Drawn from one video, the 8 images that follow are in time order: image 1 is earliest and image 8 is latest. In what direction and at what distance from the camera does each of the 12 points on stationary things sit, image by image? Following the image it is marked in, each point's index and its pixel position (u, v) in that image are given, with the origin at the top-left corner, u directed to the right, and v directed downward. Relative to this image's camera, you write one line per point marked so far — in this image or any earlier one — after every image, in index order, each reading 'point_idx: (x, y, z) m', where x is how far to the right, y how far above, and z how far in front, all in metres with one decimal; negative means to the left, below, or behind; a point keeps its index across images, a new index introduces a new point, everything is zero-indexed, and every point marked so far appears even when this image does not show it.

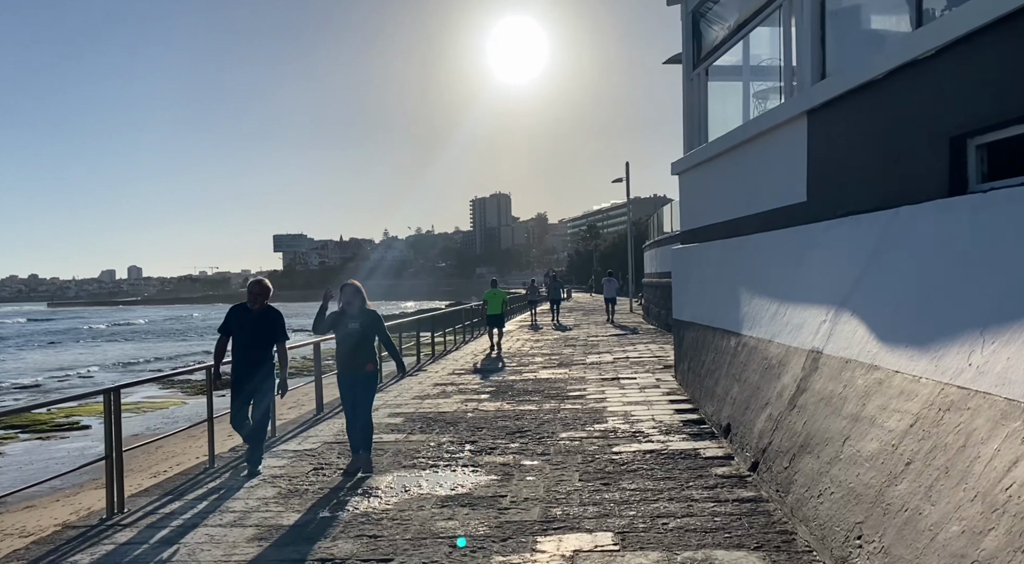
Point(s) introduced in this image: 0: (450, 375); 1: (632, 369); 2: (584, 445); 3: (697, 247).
0: (-1.0, -1.5, +11.5) m
1: (+1.9, -1.4, +11.6) m
2: (+0.6, -1.5, +6.5) m
3: (+2.4, +0.4, +9.3) m
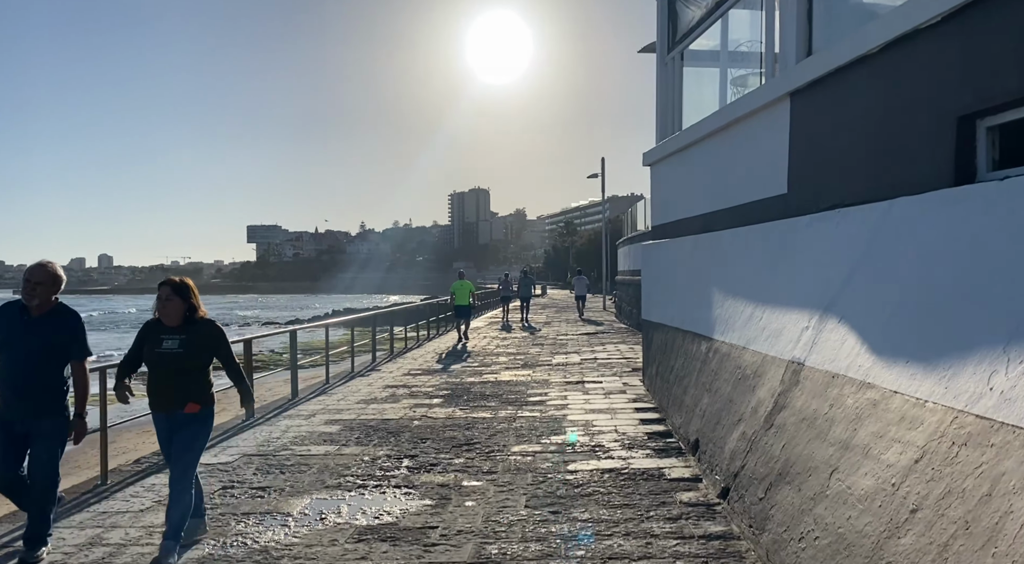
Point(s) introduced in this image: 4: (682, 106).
0: (-1.6, -1.4, +10.7) m
1: (+1.3, -1.4, +10.9) m
2: (+0.2, -1.4, +5.8) m
3: (+1.9, +0.5, +8.6) m
4: (+2.2, +2.3, +9.2) m
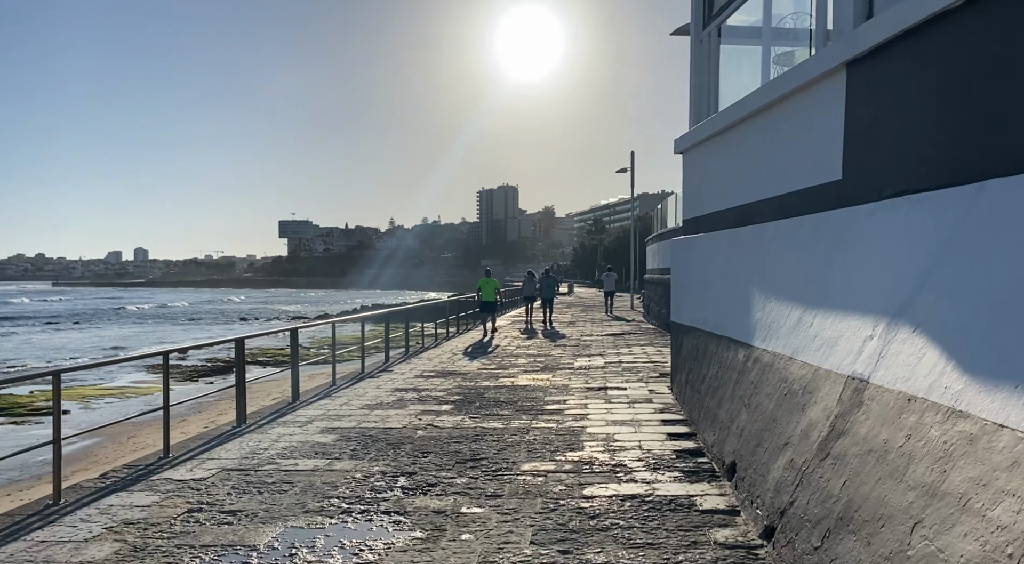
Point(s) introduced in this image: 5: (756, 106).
0: (-1.3, -1.3, +10.1) m
1: (+1.6, -1.4, +10.2) m
2: (+0.3, -1.4, +5.1) m
3: (+2.0, +0.5, +7.8) m
4: (+2.4, +2.3, +8.4) m
5: (+2.2, +1.6, +6.7) m
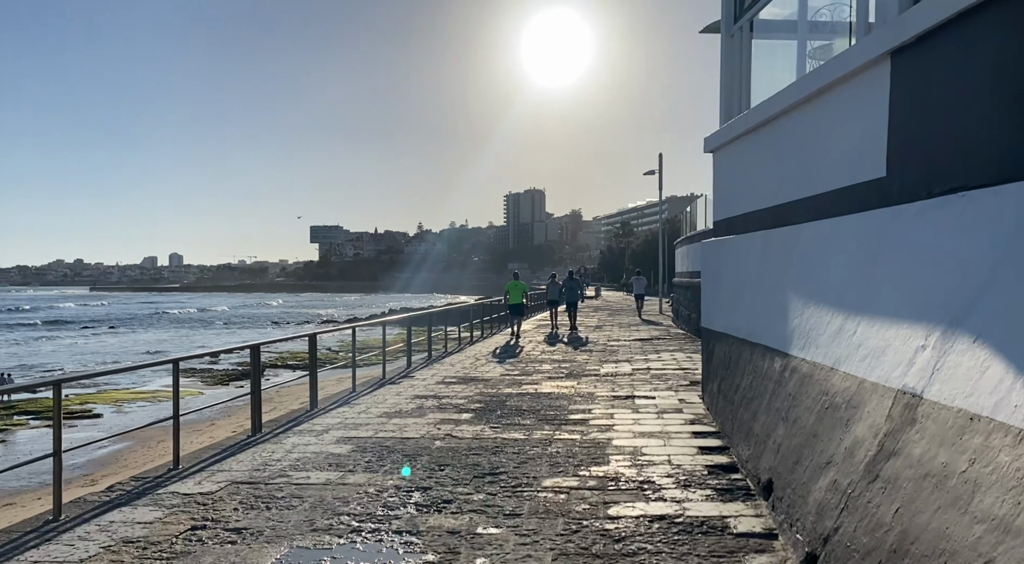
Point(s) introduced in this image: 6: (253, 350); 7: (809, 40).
0: (-1.0, -1.4, +9.9) m
1: (+1.9, -1.4, +9.8) m
2: (+0.4, -1.4, +4.8) m
3: (+2.3, +0.4, +7.5) m
4: (+2.7, +2.2, +8.1) m
5: (+2.4, +1.6, +6.3) m
6: (-2.5, -0.7, +6.9) m
7: (+2.7, +2.2, +6.6) m
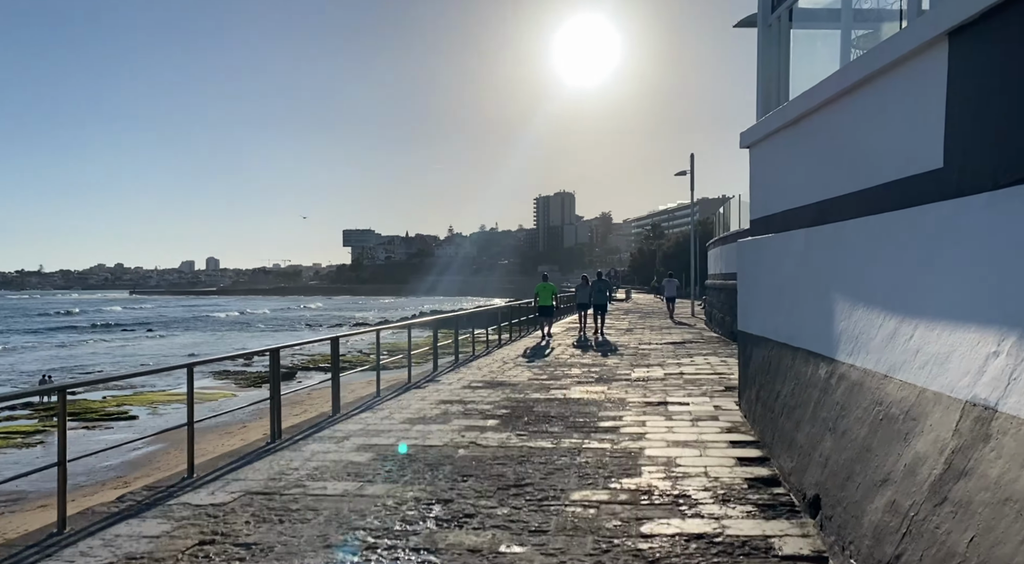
0: (-0.6, -1.4, +9.6) m
1: (+2.3, -1.4, +9.5) m
2: (+0.5, -1.5, +4.5) m
3: (+2.5, +0.4, +7.1) m
4: (+3.0, +2.2, +7.7) m
5: (+2.6, +1.6, +5.9) m
6: (-2.2, -0.7, +6.7) m
7: (+2.9, +2.2, +6.2) m
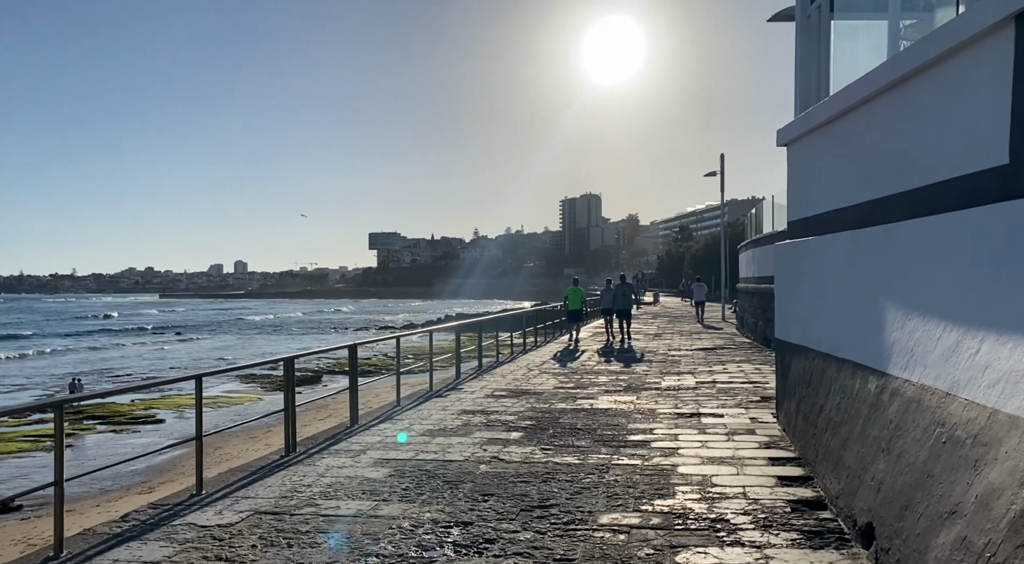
0: (-0.3, -1.5, +9.3) m
1: (+2.6, -1.5, +9.1) m
2: (+0.7, -1.5, +4.2) m
3: (+2.8, +0.4, +6.7) m
4: (+3.2, +2.2, +7.3) m
5: (+2.8, +1.5, +5.5) m
6: (-2.0, -0.7, +6.5) m
7: (+3.1, +2.2, +5.8) m
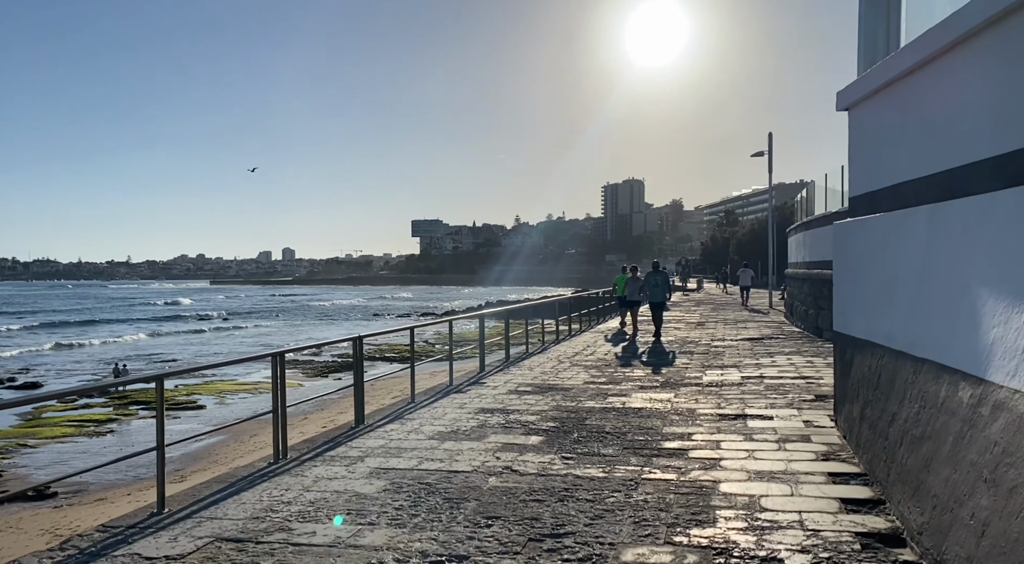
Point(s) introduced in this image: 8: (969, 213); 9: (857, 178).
0: (0.0, -1.3, +8.6) m
1: (+2.9, -1.3, +8.1) m
2: (+0.7, -1.4, +3.3) m
3: (+2.9, +0.5, +5.7) m
4: (+3.4, +2.3, +6.2) m
5: (+2.9, +1.6, +4.5) m
6: (-1.9, -0.6, +5.8) m
7: (+3.2, +2.3, +4.8) m
8: (+2.6, +0.4, +4.0) m
9: (+3.2, +1.0, +6.8) m
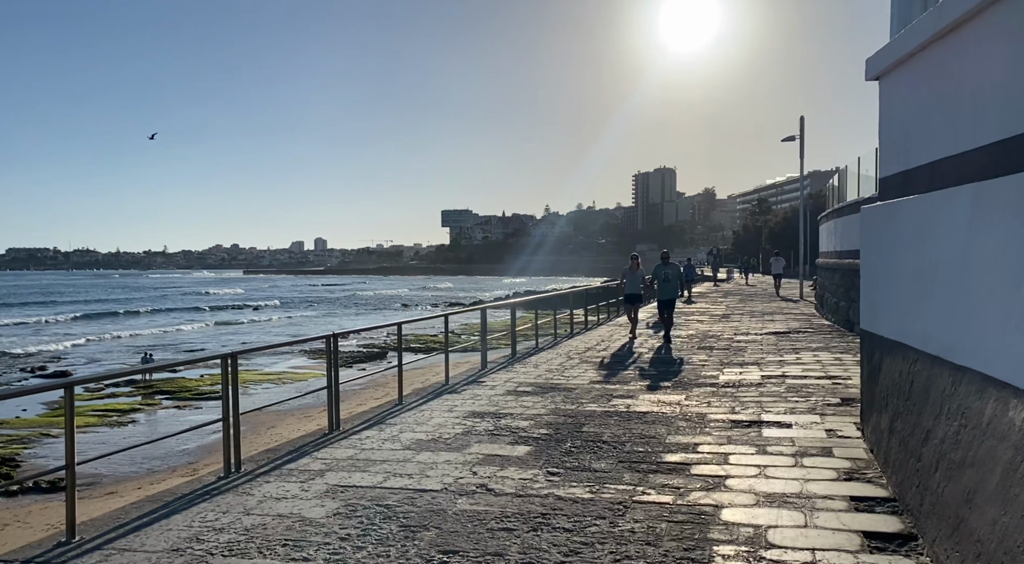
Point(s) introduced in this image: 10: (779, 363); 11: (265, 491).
0: (0.0, -1.2, +7.9) m
1: (+2.8, -1.2, +7.4) m
2: (+0.4, -1.4, +2.7) m
3: (+2.8, +0.5, +5.0) m
4: (+3.2, +2.3, +5.4) m
5: (+2.7, +1.7, +3.8) m
6: (-2.0, -0.6, +5.3) m
7: (+3.0, +2.3, +4.0) m
8: (+2.4, +0.4, +3.3) m
9: (+3.1, +1.0, +6.0) m
10: (+3.9, -1.2, +10.5) m
11: (-1.6, -1.3, +4.6) m
